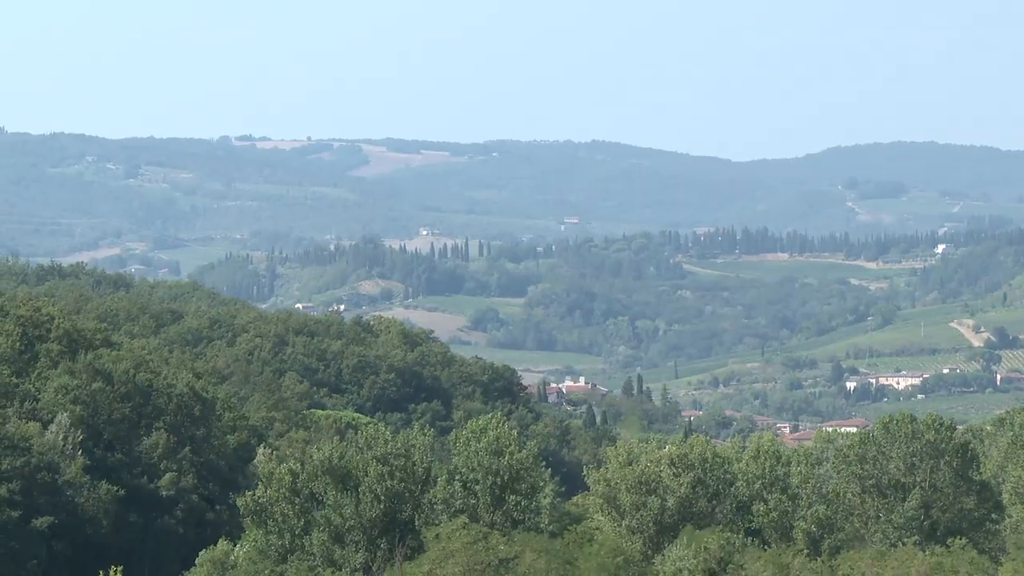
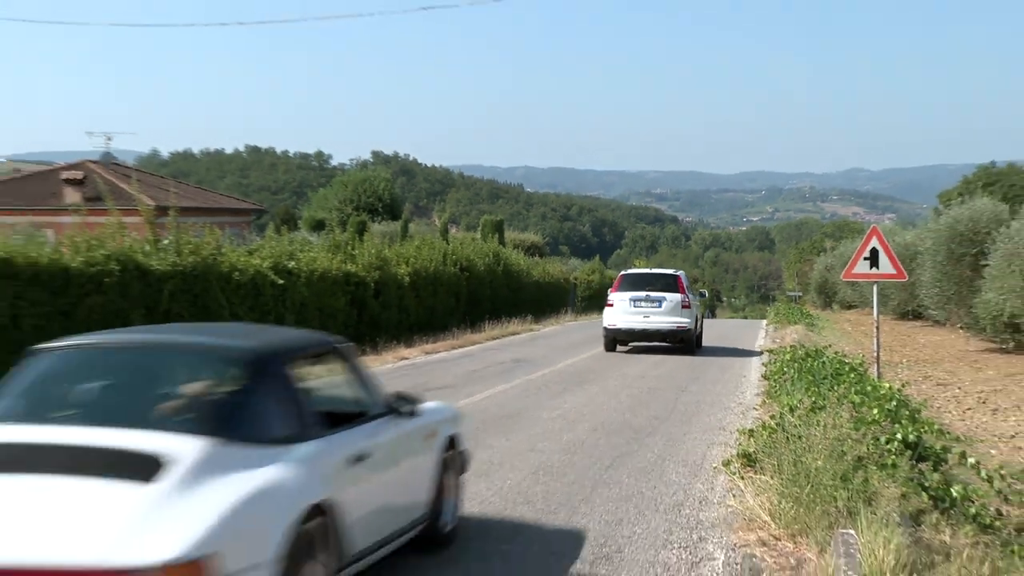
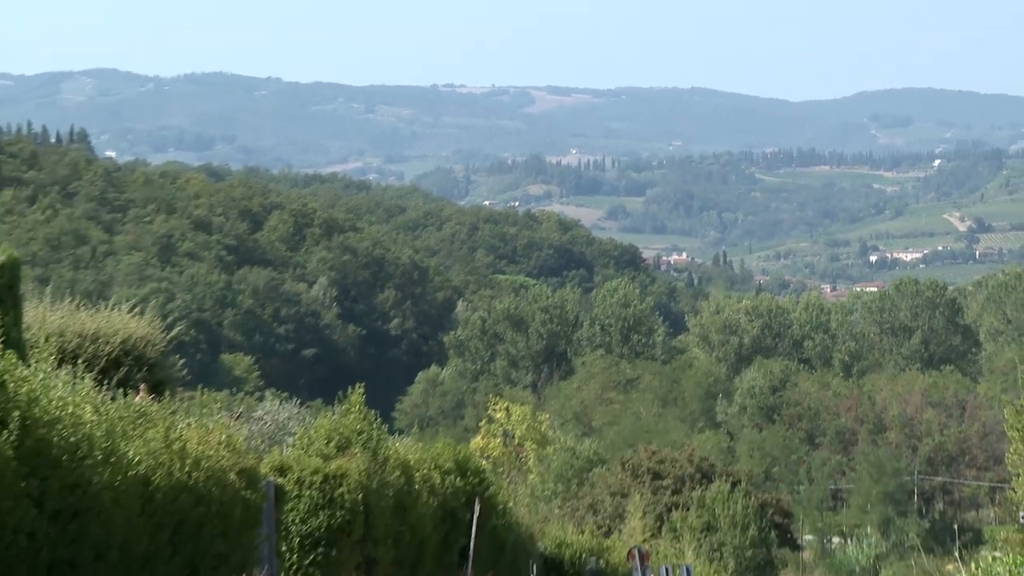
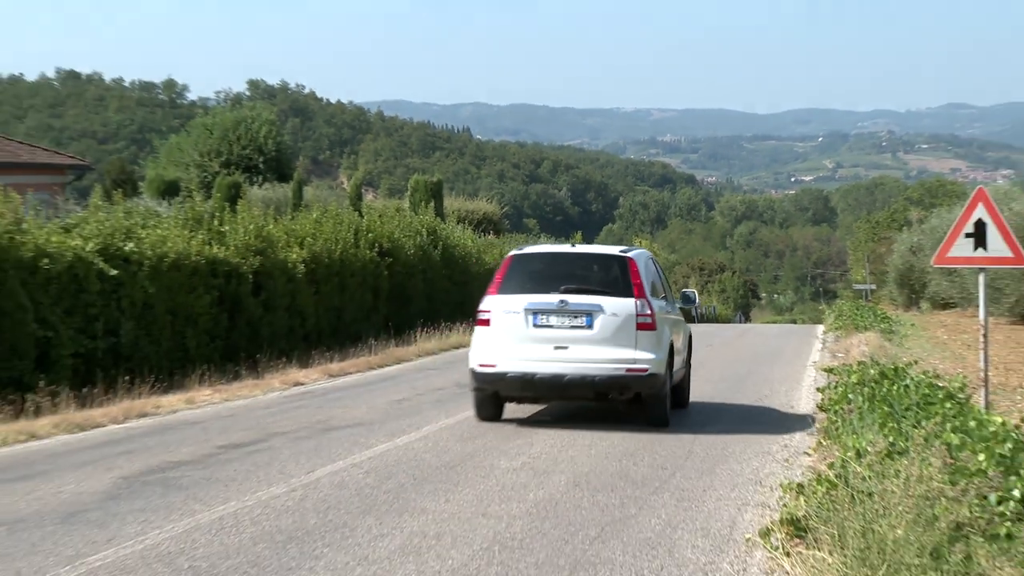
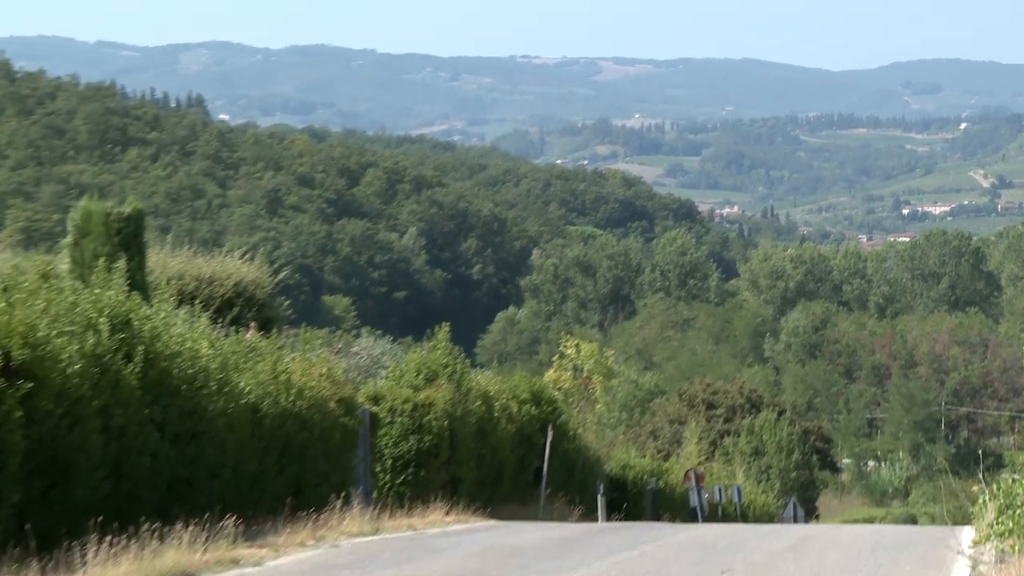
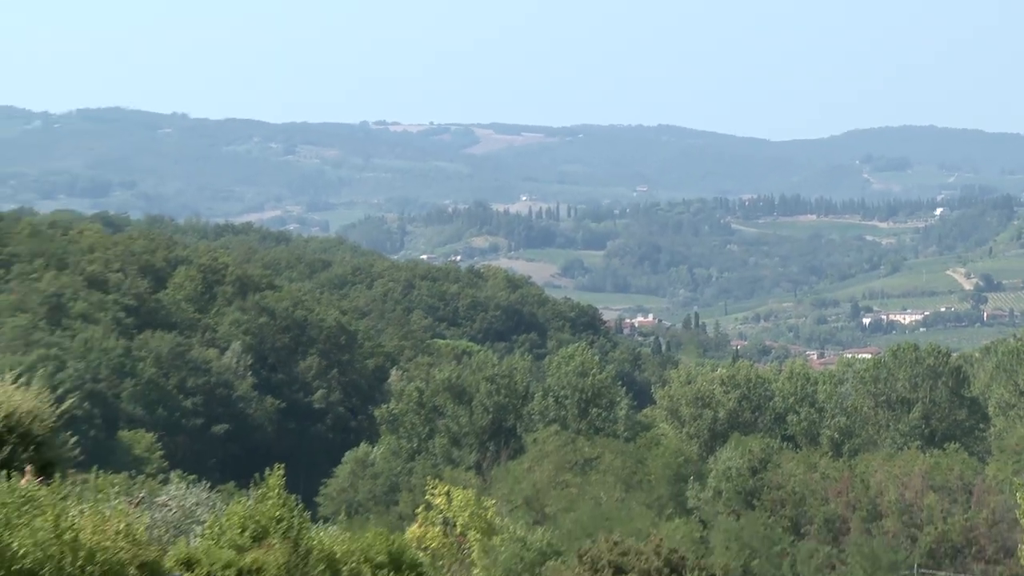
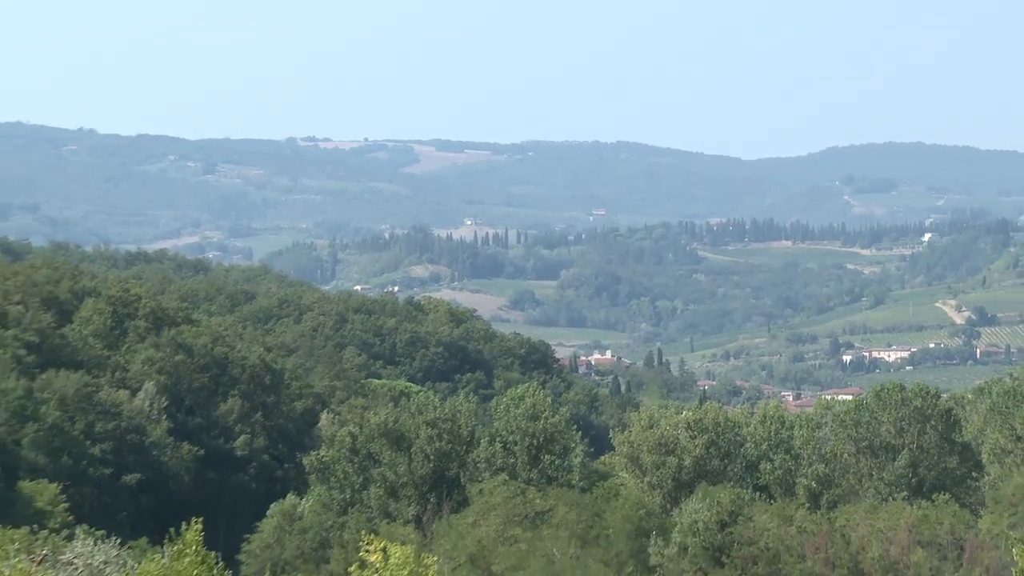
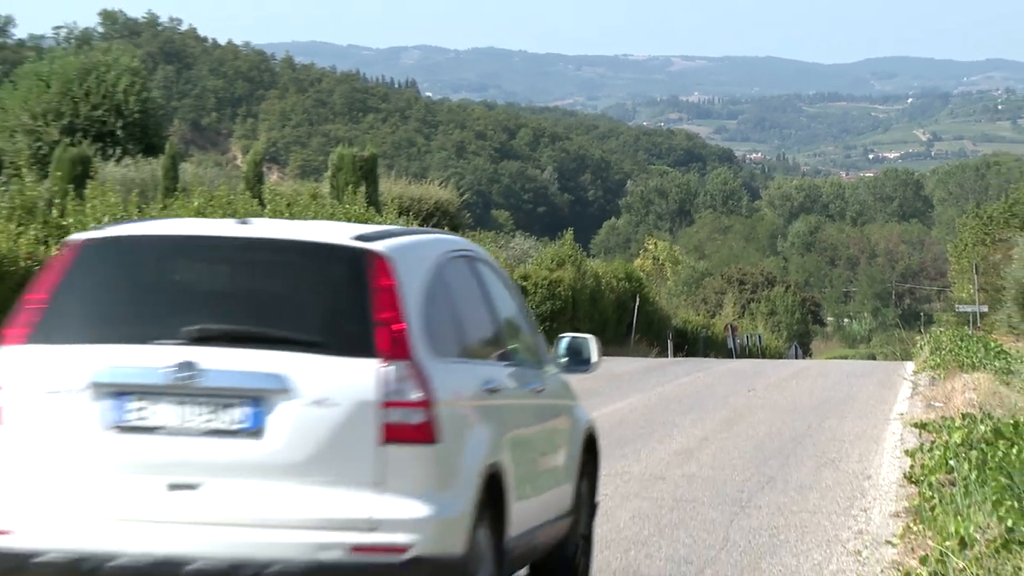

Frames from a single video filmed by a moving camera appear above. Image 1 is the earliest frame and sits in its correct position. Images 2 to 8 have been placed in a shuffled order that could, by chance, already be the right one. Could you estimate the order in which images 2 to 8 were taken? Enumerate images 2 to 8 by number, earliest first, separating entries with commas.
7, 6, 3, 5, 8, 4, 2
